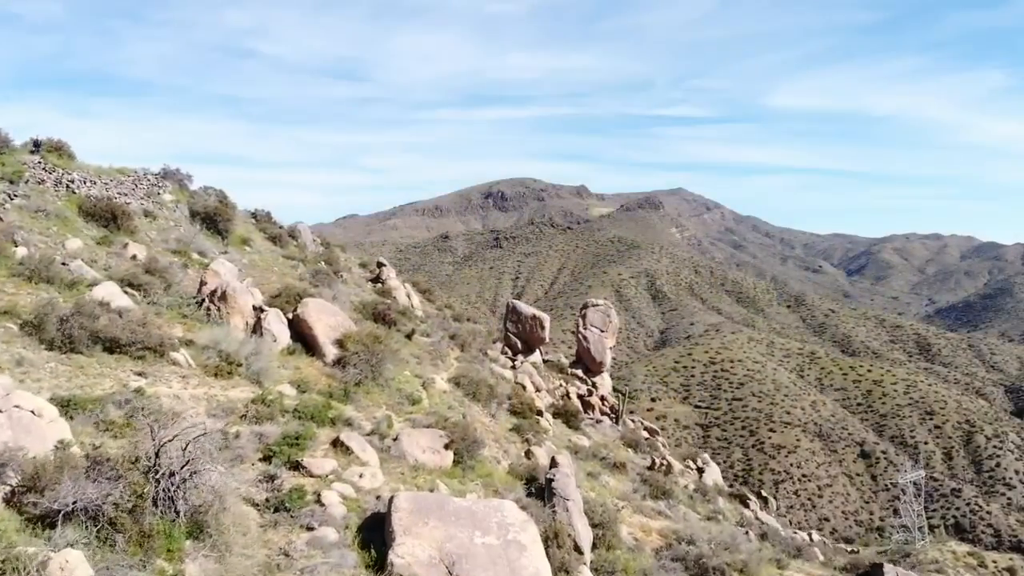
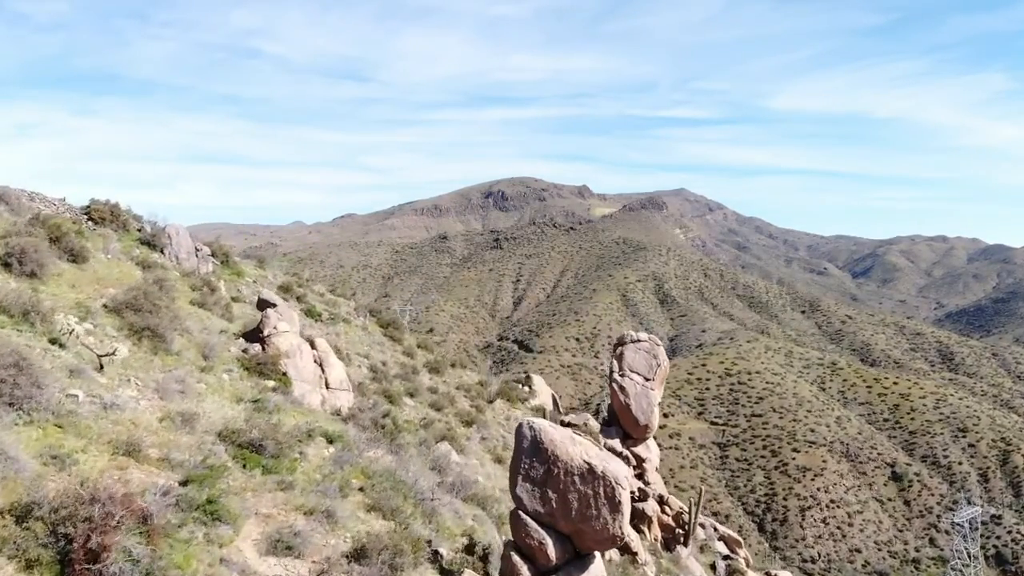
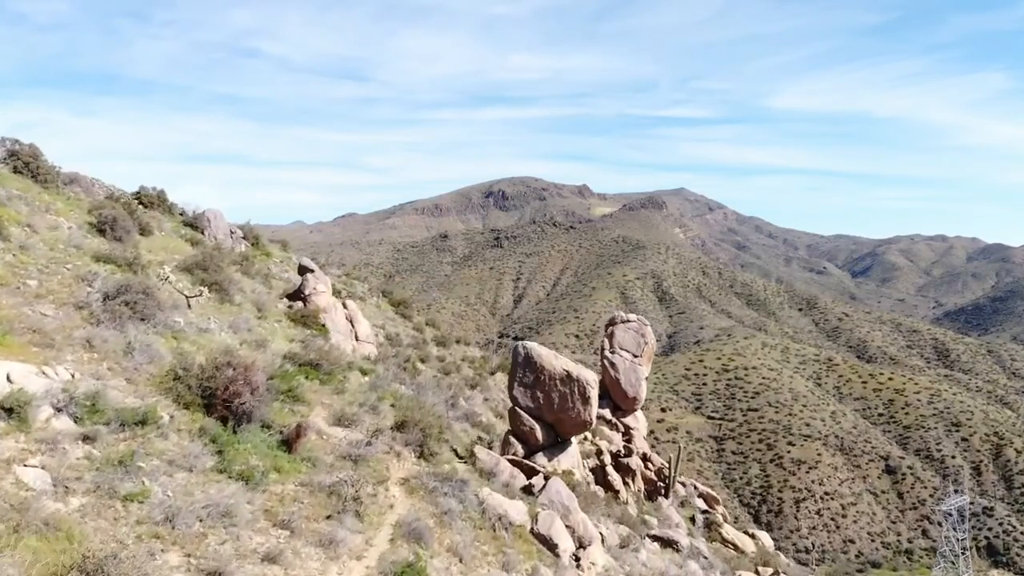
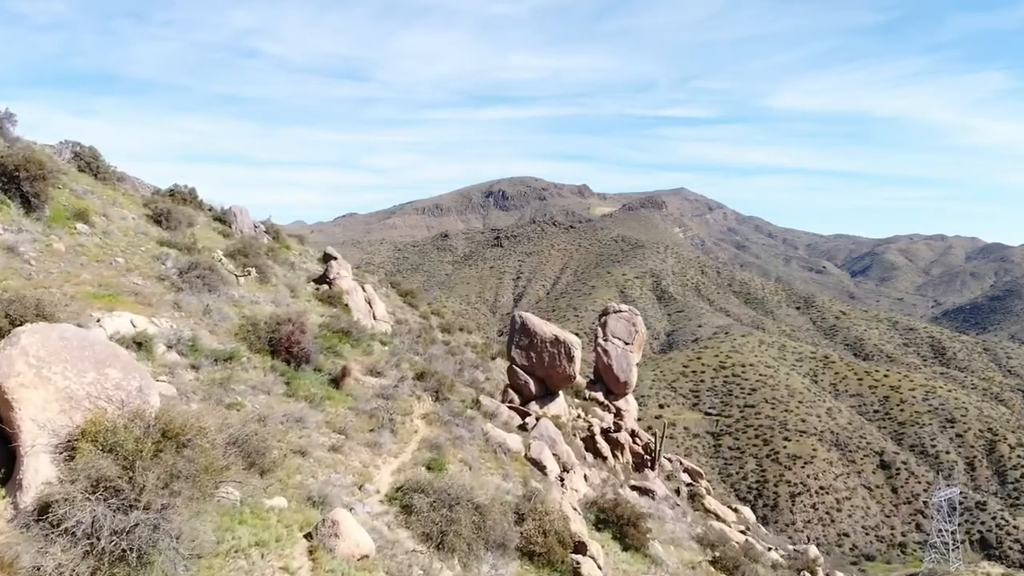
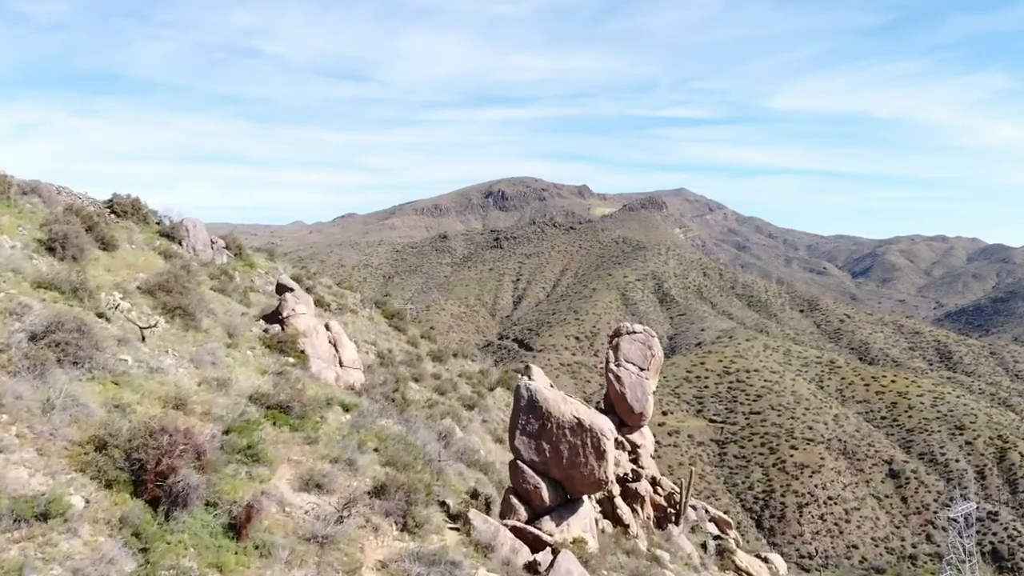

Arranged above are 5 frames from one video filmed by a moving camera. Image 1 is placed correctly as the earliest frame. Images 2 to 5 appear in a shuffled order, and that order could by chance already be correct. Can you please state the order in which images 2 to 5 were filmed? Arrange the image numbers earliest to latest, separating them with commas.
4, 3, 5, 2
